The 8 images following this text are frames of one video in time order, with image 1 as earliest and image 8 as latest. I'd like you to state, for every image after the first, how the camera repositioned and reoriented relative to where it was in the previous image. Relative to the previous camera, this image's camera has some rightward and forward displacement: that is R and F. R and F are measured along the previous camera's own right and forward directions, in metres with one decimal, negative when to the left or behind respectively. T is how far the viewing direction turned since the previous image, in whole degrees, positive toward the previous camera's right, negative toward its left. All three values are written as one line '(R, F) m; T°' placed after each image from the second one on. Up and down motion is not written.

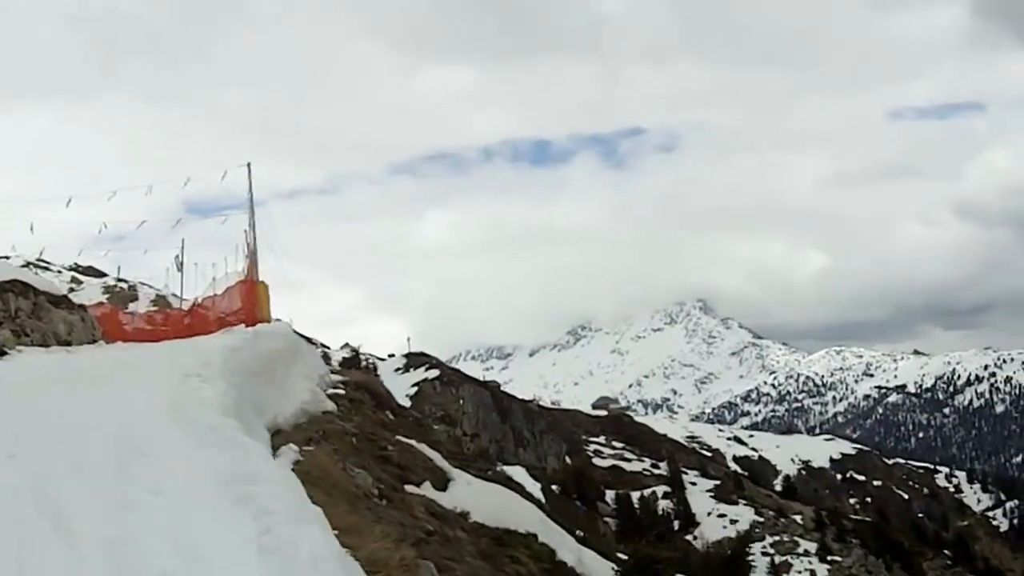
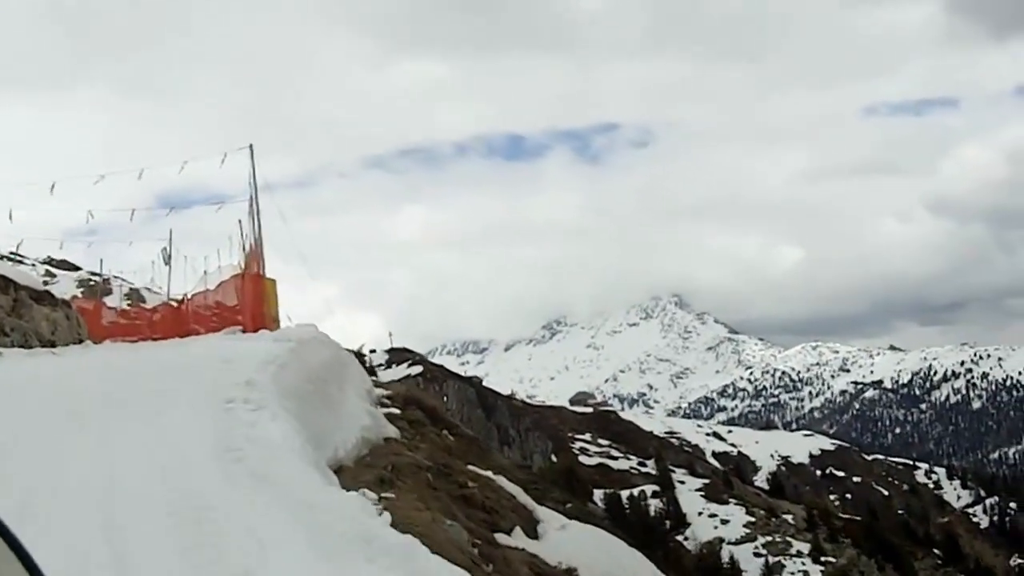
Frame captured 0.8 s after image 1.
(-0.6, +1.3) m; +1°
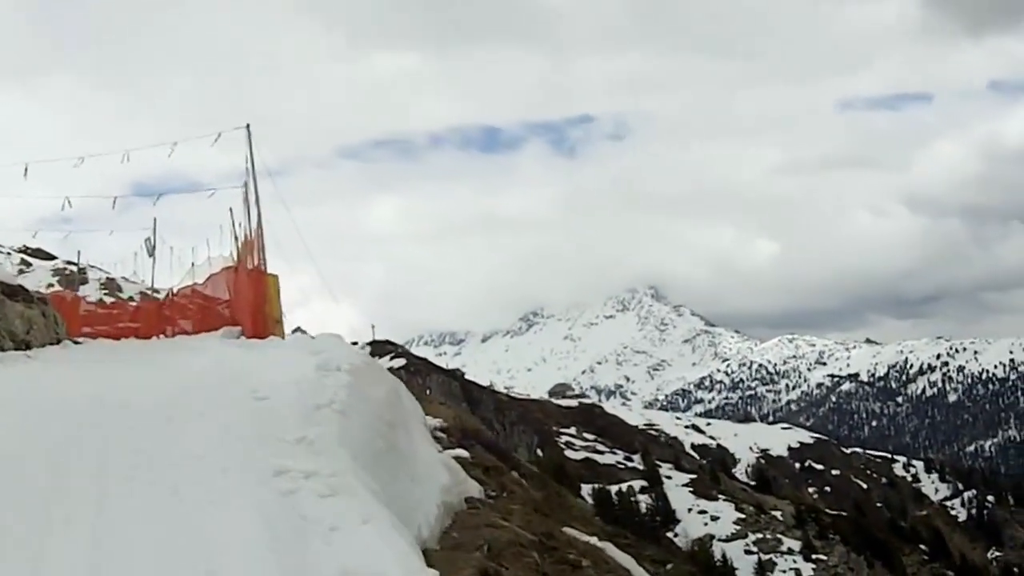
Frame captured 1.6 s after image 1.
(-0.4, +1.2) m; +1°
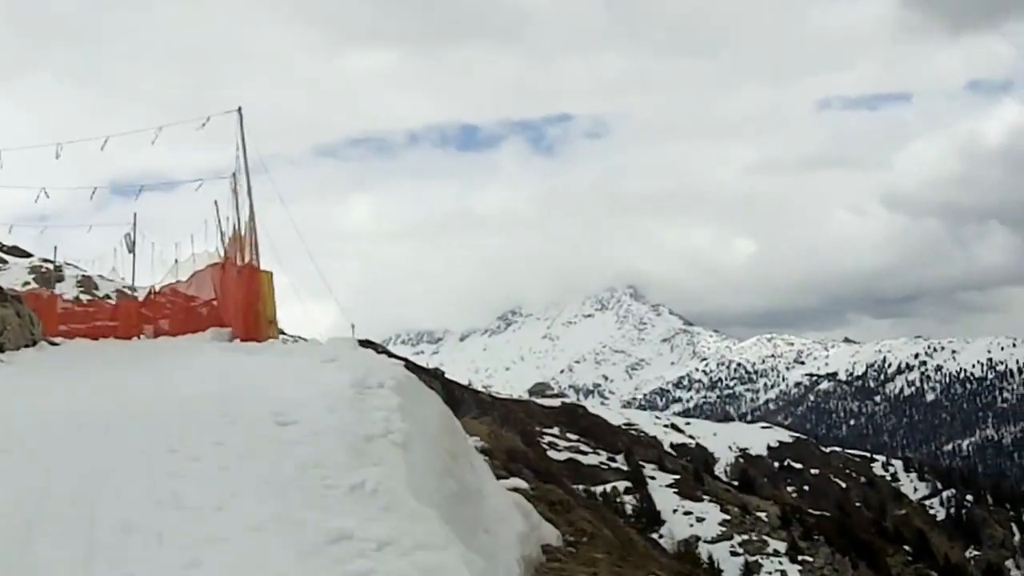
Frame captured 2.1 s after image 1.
(-0.2, +0.7) m; +1°
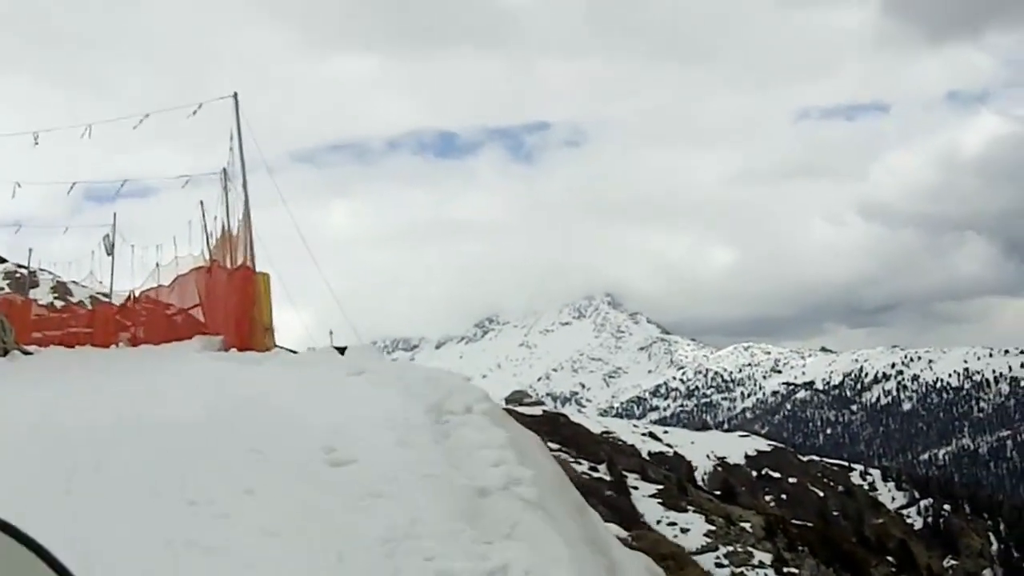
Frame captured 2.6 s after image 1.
(-0.3, +0.7) m; +1°
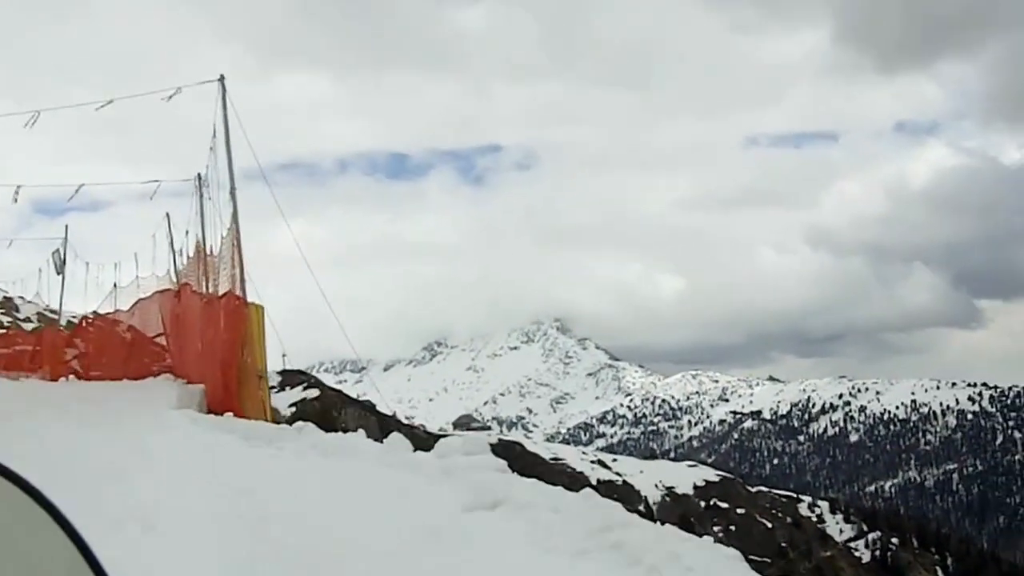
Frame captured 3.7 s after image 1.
(-0.6, +1.5) m; +2°
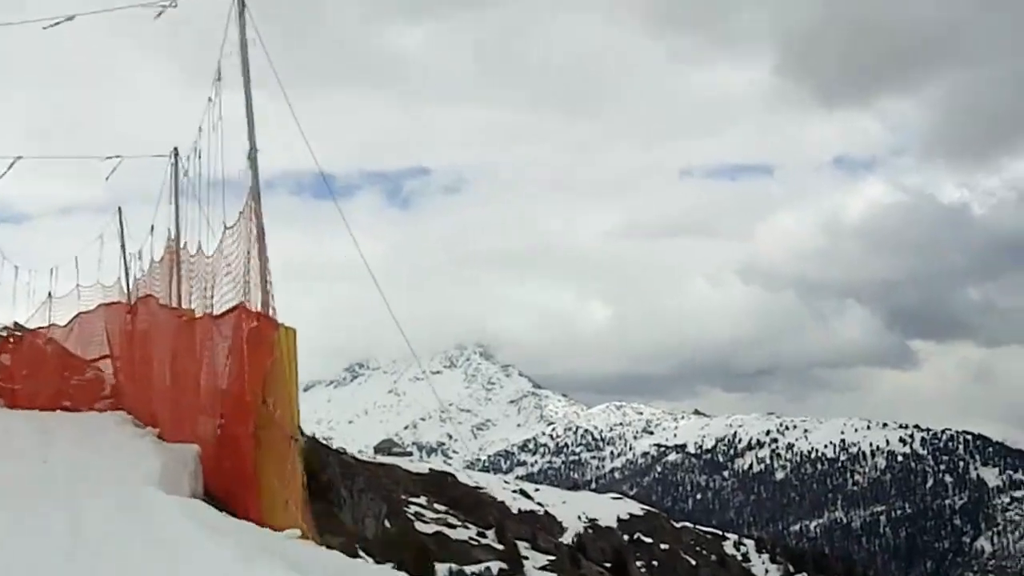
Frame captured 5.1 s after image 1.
(-1.1, +2.9) m; +3°
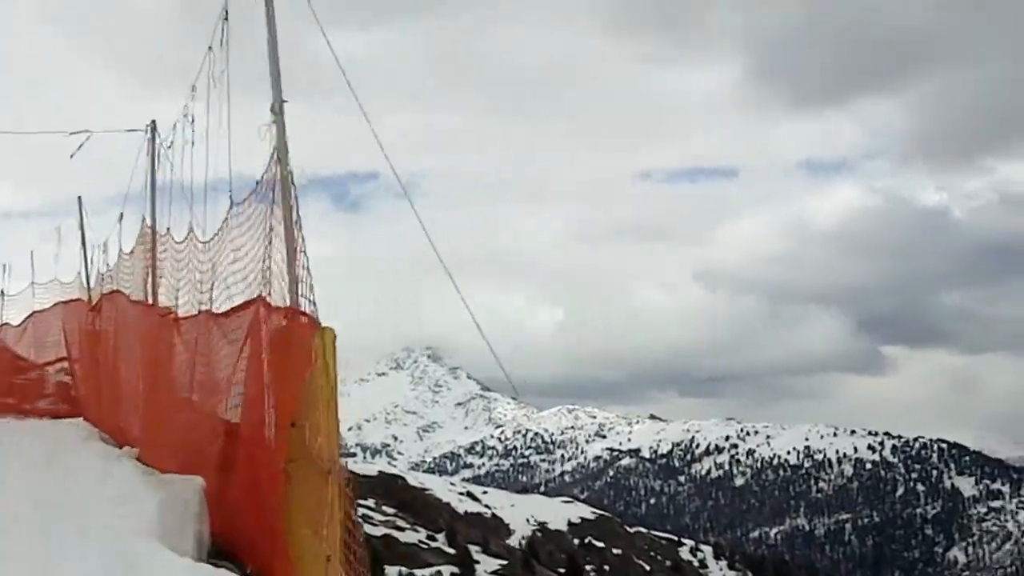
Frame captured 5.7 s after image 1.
(-0.5, +9.6) m; +2°
